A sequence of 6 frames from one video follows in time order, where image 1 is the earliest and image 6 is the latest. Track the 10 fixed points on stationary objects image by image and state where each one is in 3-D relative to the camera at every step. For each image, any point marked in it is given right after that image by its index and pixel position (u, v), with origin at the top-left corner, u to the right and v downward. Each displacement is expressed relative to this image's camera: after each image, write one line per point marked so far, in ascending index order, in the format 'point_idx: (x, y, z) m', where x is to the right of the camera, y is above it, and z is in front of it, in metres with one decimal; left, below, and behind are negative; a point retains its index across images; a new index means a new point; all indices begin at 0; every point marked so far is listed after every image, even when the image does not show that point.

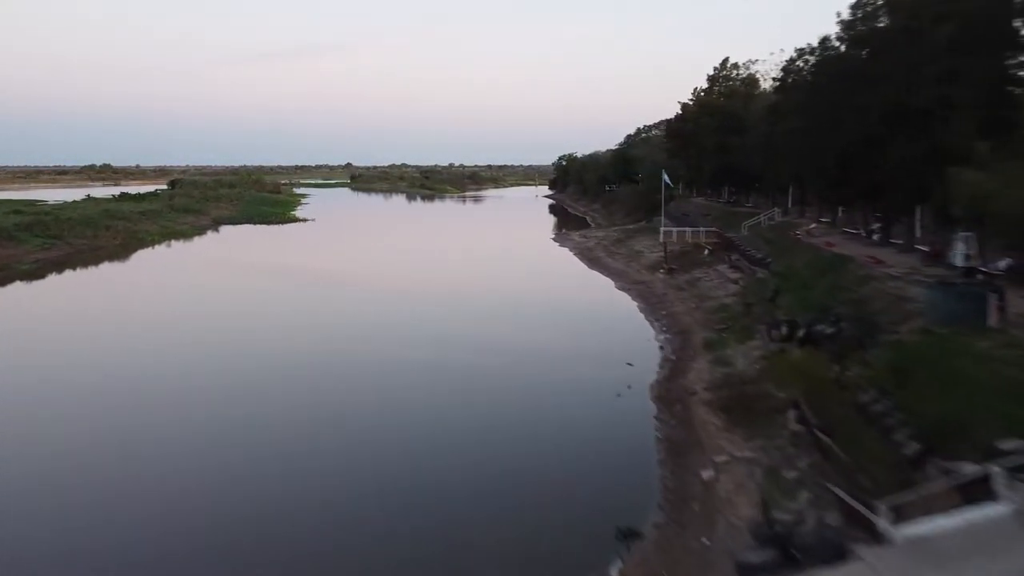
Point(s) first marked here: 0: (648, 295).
0: (+3.6, -0.2, +19.6) m
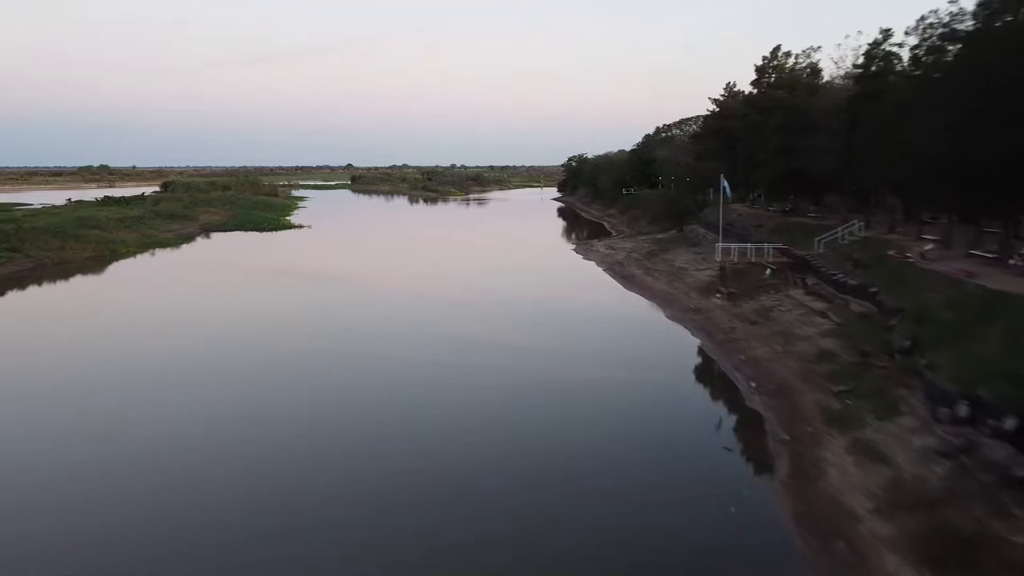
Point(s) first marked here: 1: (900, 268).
0: (+4.3, -0.9, +16.1) m
1: (+7.2, +0.3, +13.8) m
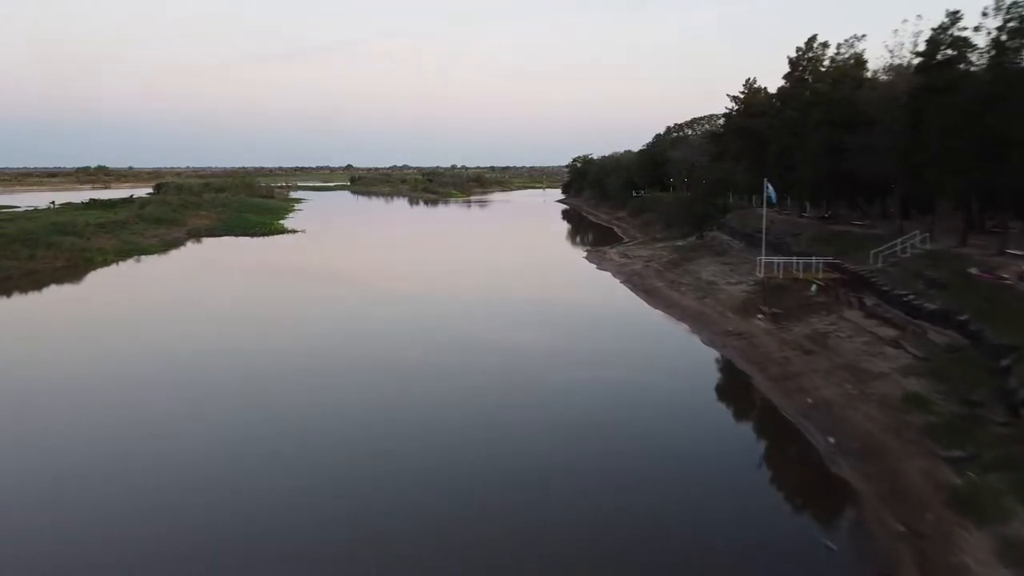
0: (+4.6, -1.3, +13.9) m
1: (+7.4, -0.1, +11.6) m
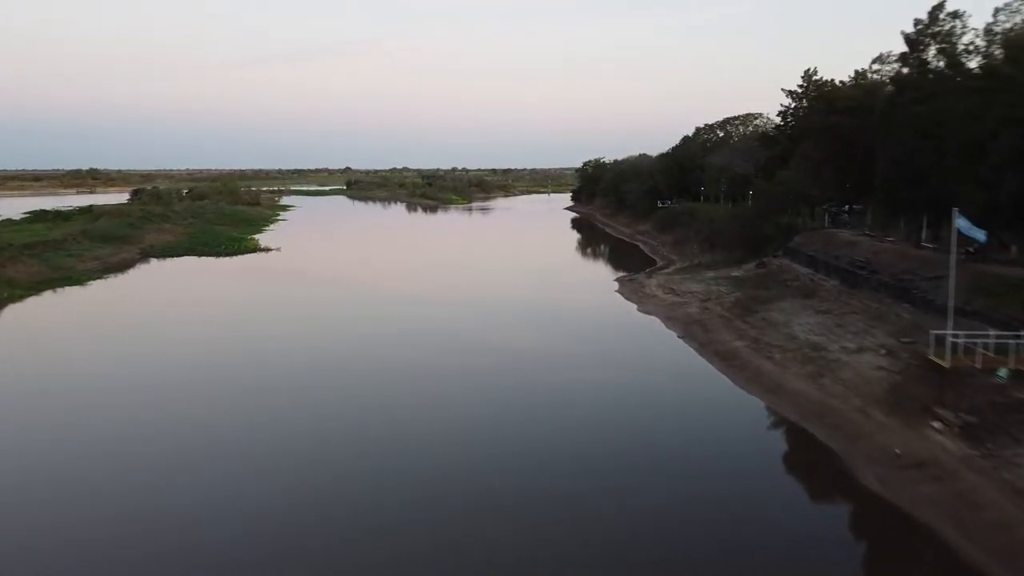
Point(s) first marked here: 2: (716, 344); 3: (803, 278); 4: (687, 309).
0: (+5.0, -2.5, +8.2) m
1: (+7.9, -1.3, +5.8) m
2: (+4.4, -1.1, +16.6) m
3: (+7.4, +0.3, +19.3) m
4: (+4.6, -0.5, +19.9) m
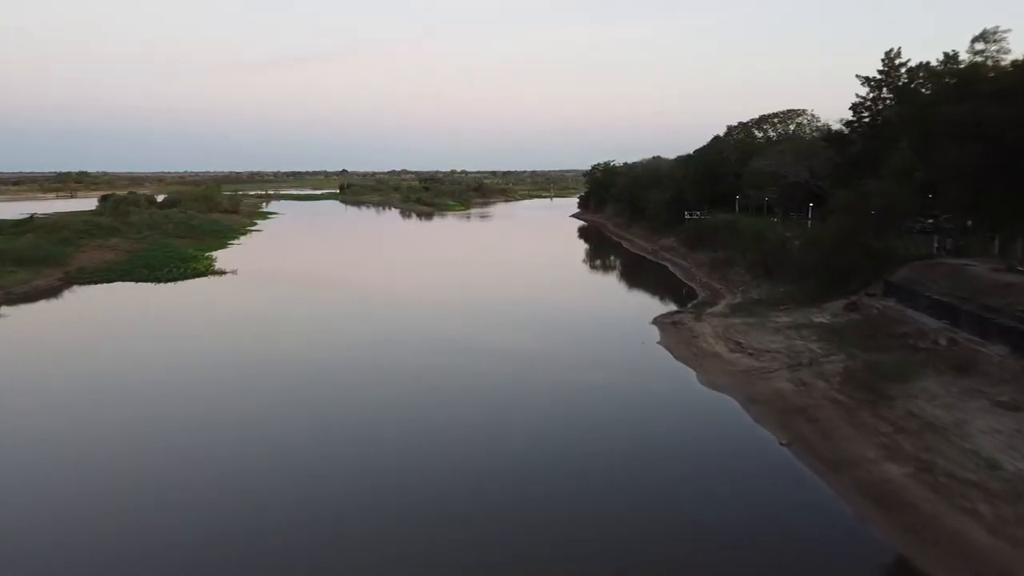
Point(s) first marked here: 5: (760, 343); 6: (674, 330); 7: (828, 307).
0: (+5.2, -3.6, +2.3) m
1: (+8.1, -2.4, -0.1) m
2: (+4.5, -2.3, +10.7) m
3: (+7.6, -0.9, +13.4) m
4: (+4.8, -1.6, +14.0) m
5: (+5.3, -1.1, +16.1) m
6: (+4.0, -1.0, +18.5) m
7: (+7.6, -0.4, +18.1) m
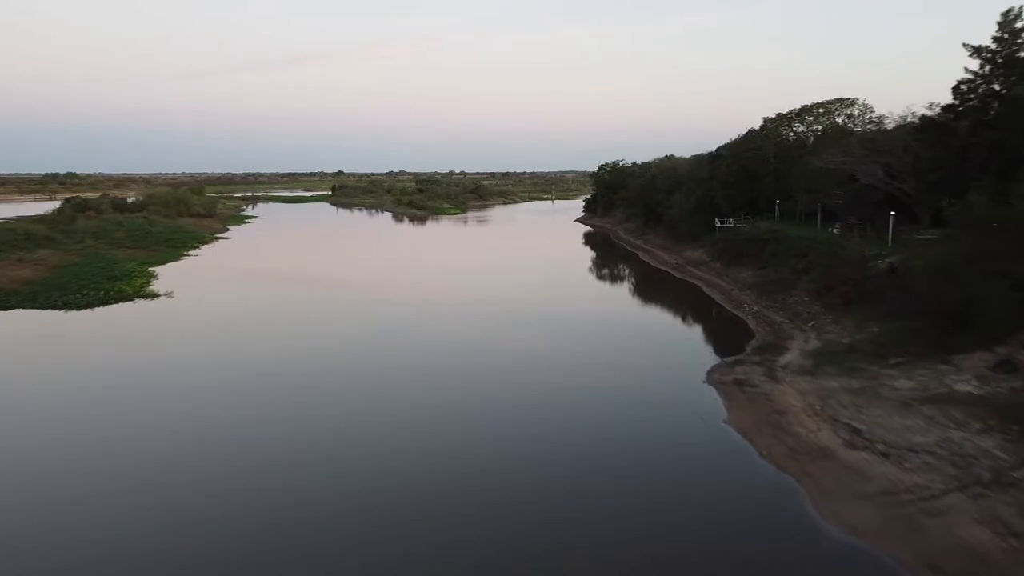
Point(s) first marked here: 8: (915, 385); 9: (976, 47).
0: (+5.2, -4.4, -3.2) m
1: (+8.1, -3.2, -5.5) m
2: (+4.5, -3.1, +5.3) m
3: (+7.6, -1.7, +8.0) m
4: (+4.8, -2.5, +8.5) m
5: (+5.3, -2.0, +10.6) m
6: (+4.0, -1.9, +13.0) m
7: (+7.6, -1.3, +12.7) m
8: (+6.4, -1.5, +12.2) m
9: (+10.9, +5.7, +17.6) m
